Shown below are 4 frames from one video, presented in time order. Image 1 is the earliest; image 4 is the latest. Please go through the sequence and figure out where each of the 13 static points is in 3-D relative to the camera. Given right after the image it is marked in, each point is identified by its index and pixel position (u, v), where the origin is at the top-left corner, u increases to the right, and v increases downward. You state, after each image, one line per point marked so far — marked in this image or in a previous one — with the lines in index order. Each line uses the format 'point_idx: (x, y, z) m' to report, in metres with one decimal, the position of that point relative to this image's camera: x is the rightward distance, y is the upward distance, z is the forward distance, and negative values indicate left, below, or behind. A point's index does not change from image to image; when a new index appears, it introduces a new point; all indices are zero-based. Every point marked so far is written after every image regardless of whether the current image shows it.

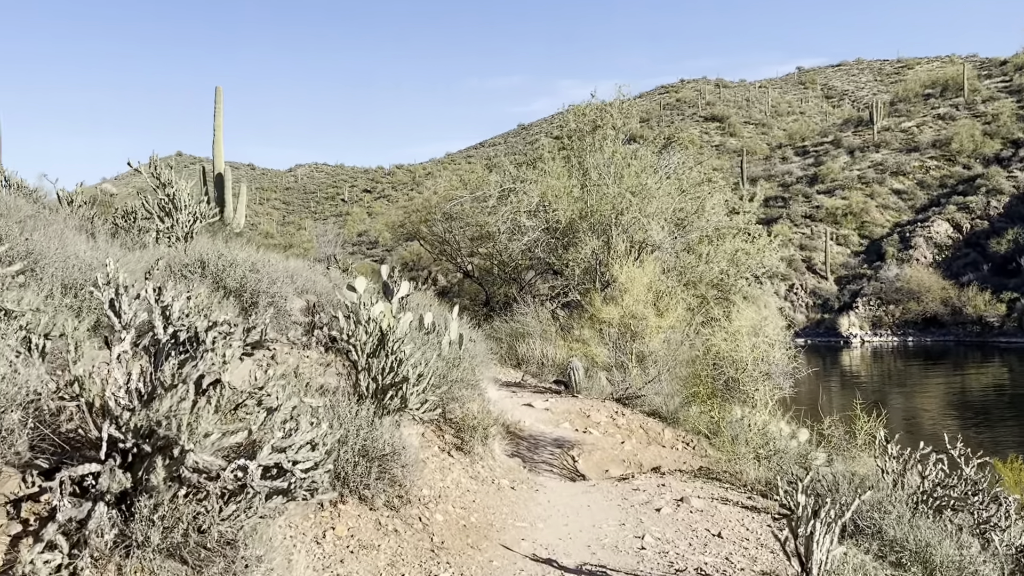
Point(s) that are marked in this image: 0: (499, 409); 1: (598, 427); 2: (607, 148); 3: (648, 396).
0: (-0.1, -1.1, +8.3) m
1: (+0.8, -1.3, +8.9) m
2: (+1.5, +2.2, +14.7) m
3: (+1.5, -1.2, +10.0) m
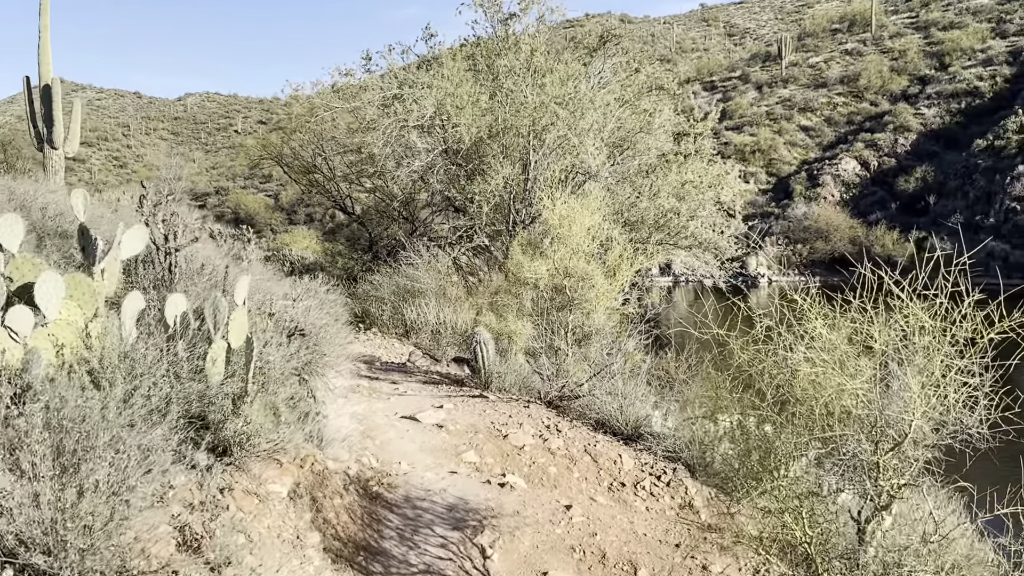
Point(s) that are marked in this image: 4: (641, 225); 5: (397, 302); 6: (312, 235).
0: (-0.8, -0.8, +4.8) m
1: (+0.1, -1.0, +5.5) m
2: (+0.1, +2.8, +11.1) m
3: (+0.6, -0.8, +6.7) m
4: (+1.5, +0.7, +10.6) m
5: (-1.2, -0.2, +10.2) m
6: (-3.7, +1.0, +16.8) m
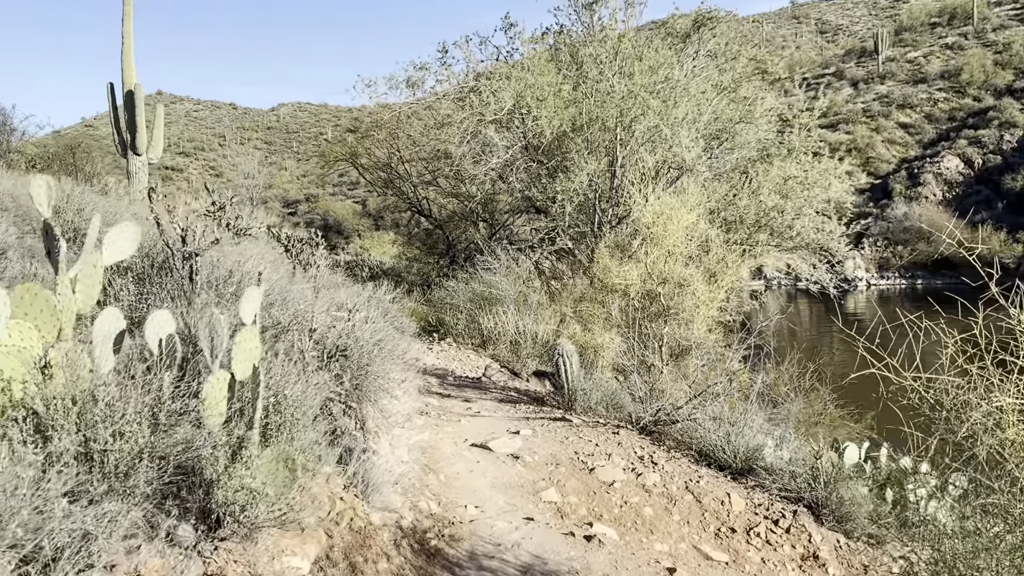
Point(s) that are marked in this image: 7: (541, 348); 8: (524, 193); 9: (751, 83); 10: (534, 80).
0: (-0.4, -0.9, +4.0) m
1: (+0.5, -1.1, +4.7) m
2: (+1.1, +2.8, +10.2) m
3: (+1.1, -0.8, +5.8) m
4: (+2.3, +0.7, +9.6) m
5: (-0.4, -0.2, +9.4) m
6: (-2.2, +0.9, +16.2) m
7: (+0.2, -0.5, +8.3) m
8: (+0.1, +1.1, +10.8) m
9: (+2.7, +2.3, +10.5) m
10: (+0.2, +2.2, +10.0) m
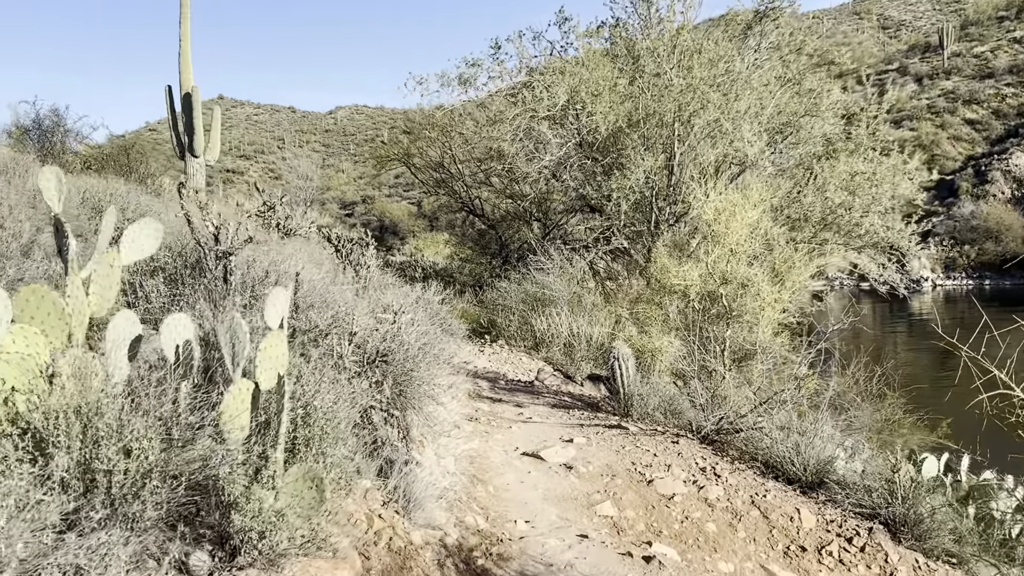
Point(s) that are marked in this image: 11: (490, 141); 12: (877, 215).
0: (-0.2, -0.9, +3.8) m
1: (+0.7, -1.1, +4.4) m
2: (+1.6, +2.8, +9.9) m
3: (+1.5, -0.8, +5.4) m
4: (+2.9, +0.6, +9.2) m
5: (+0.1, -0.2, +9.2) m
6: (-1.3, +0.9, +16.1) m
7: (+0.7, -0.5, +8.0) m
8: (+0.8, +1.1, +10.6) m
9: (+3.3, +2.3, +10.1) m
10: (+0.8, +2.2, +9.7) m
11: (-0.2, +1.8, +11.4) m
12: (+3.6, +0.7, +9.2) m
